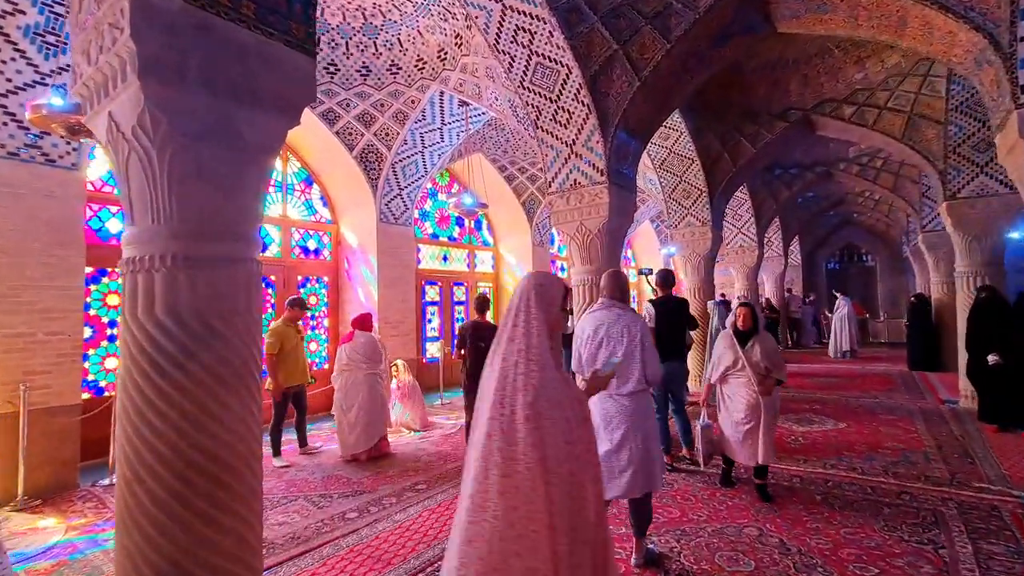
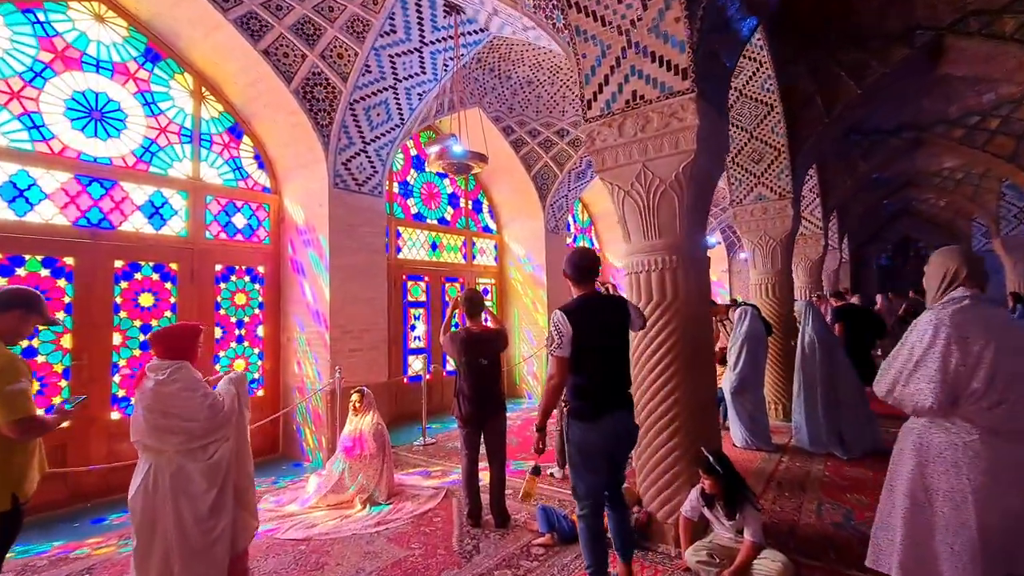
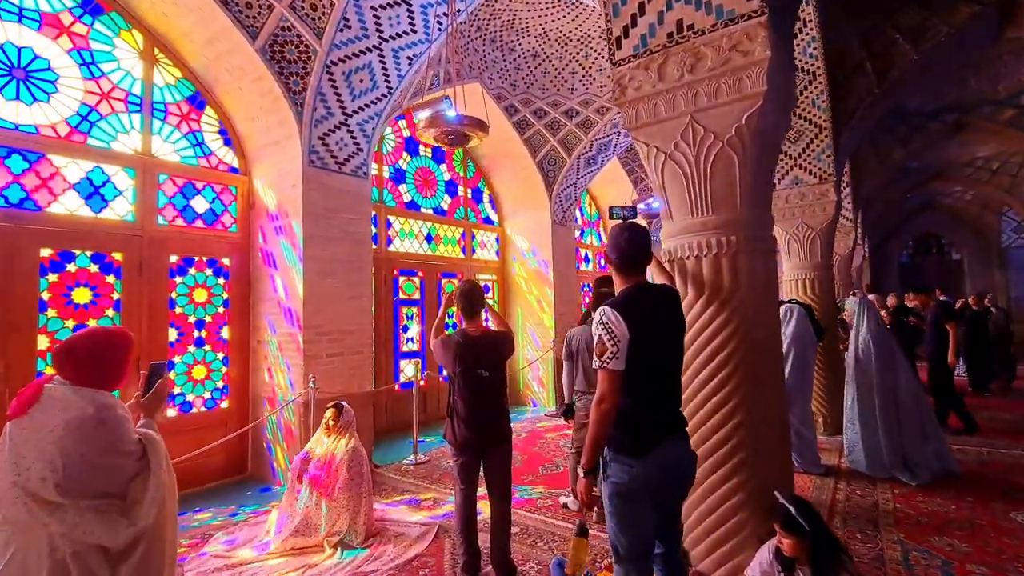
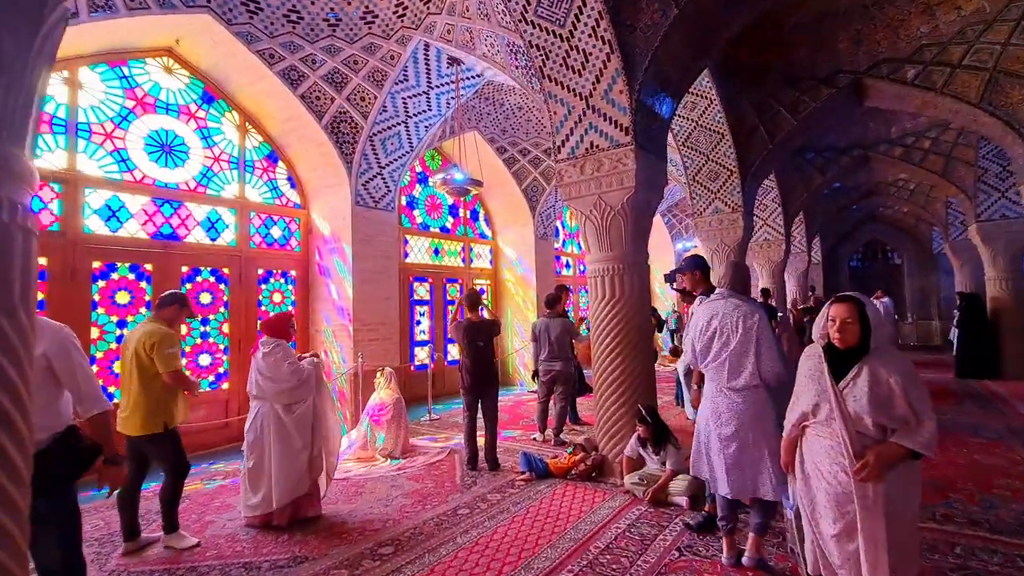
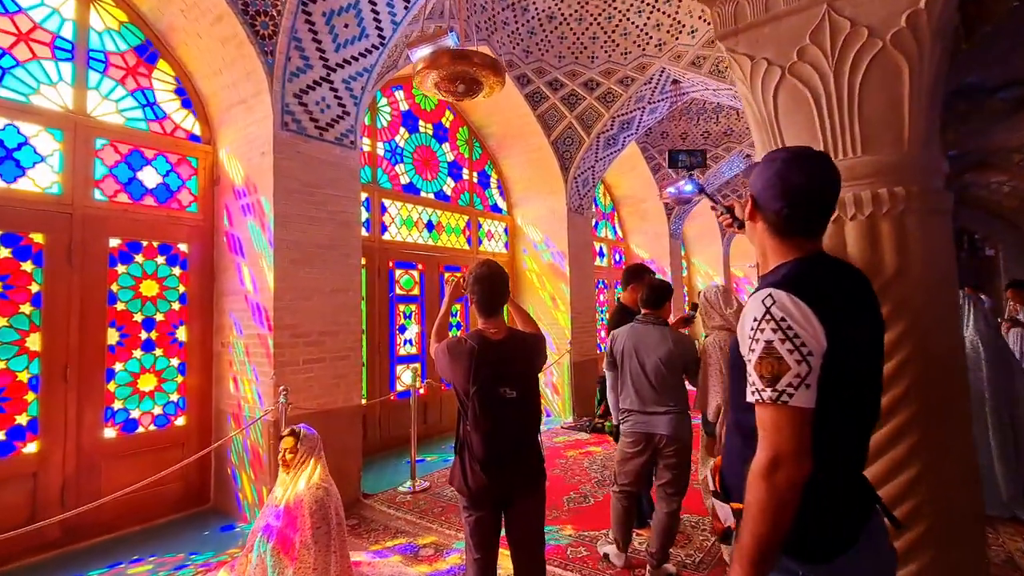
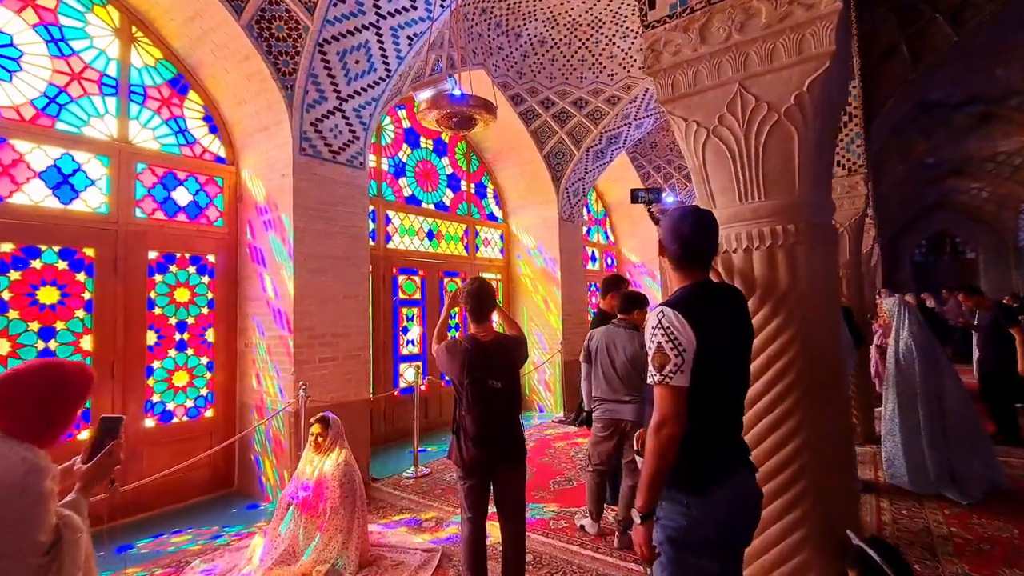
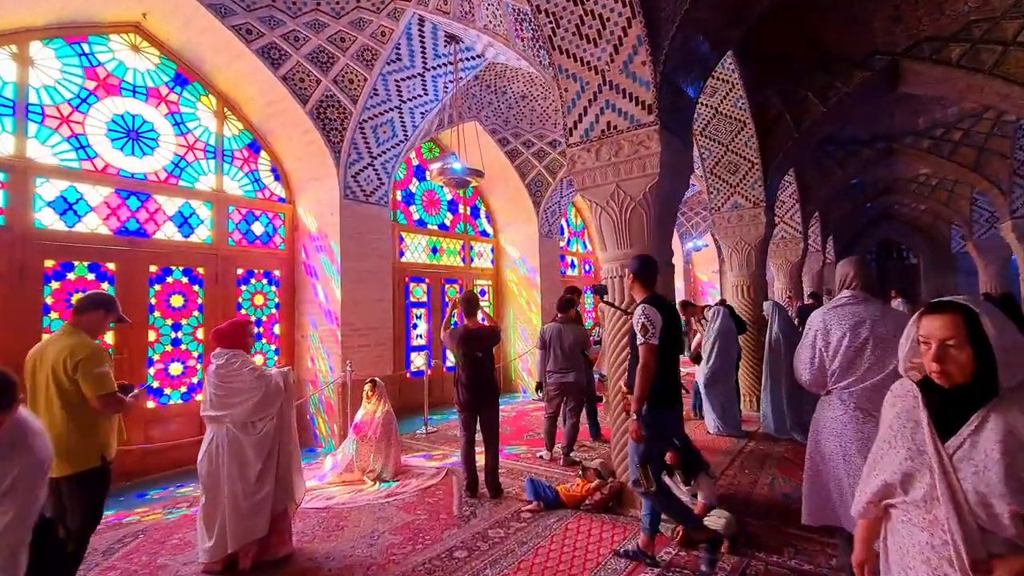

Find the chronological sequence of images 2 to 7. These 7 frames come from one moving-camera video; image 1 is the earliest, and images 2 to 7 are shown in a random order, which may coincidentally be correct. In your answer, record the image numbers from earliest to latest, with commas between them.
4, 7, 2, 3, 6, 5
